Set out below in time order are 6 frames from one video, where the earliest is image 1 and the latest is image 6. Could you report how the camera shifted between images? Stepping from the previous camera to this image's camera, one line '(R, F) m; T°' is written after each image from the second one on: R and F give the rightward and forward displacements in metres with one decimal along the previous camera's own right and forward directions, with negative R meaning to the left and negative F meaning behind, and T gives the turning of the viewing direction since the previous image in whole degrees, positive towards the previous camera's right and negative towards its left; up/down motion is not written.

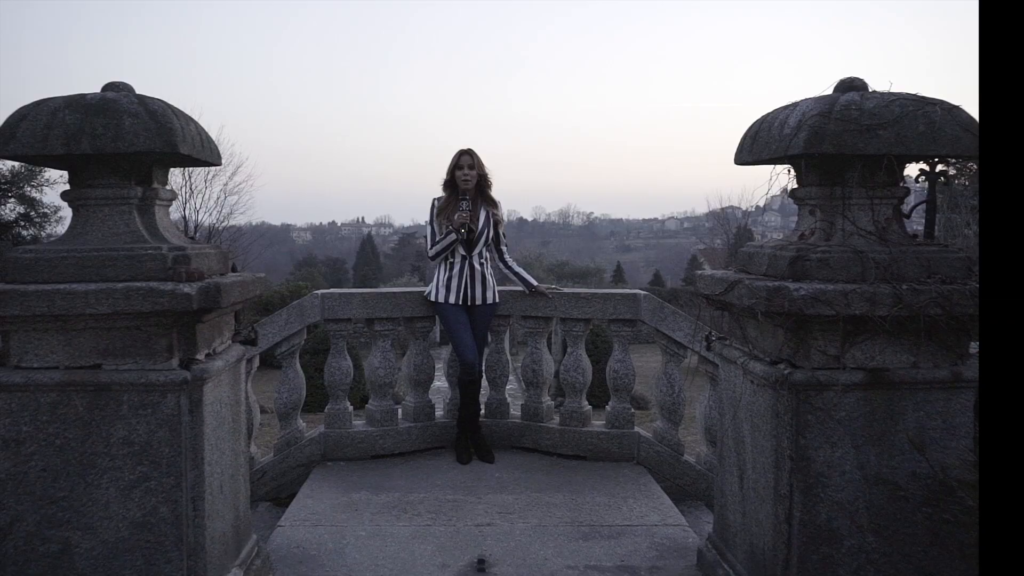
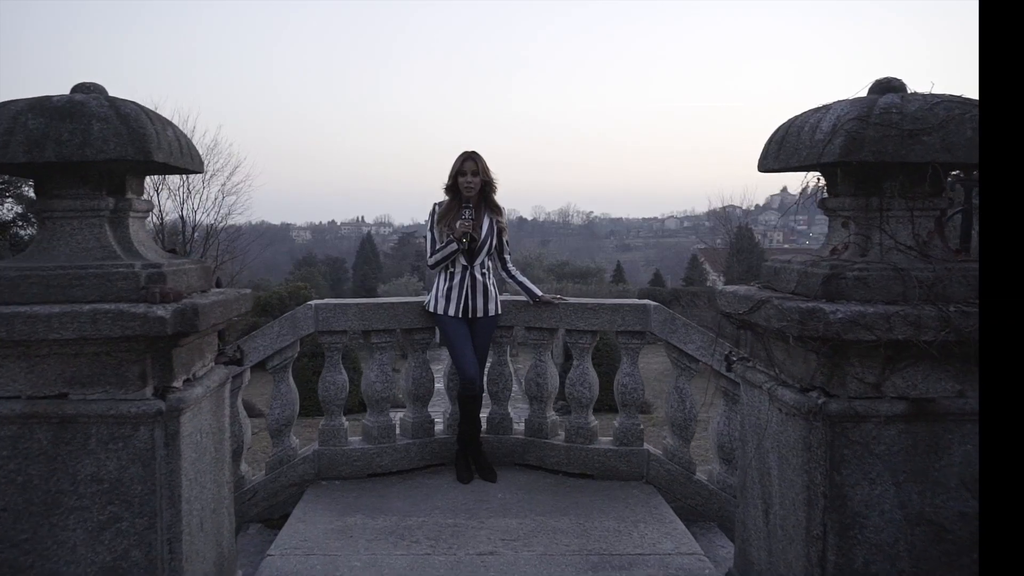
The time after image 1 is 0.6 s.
(0.0, +0.2) m; 0°
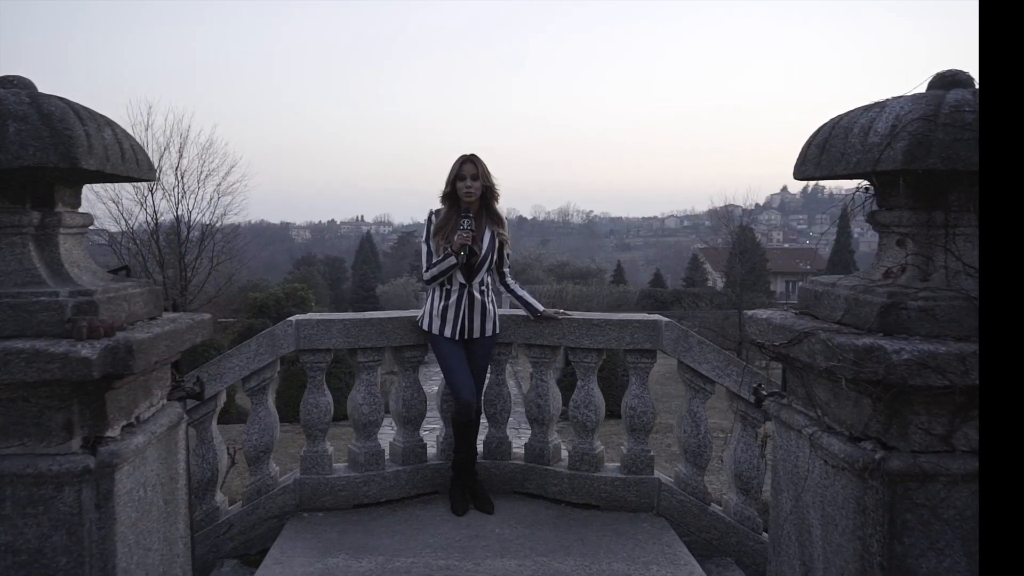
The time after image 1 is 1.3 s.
(0.0, +0.3) m; 0°
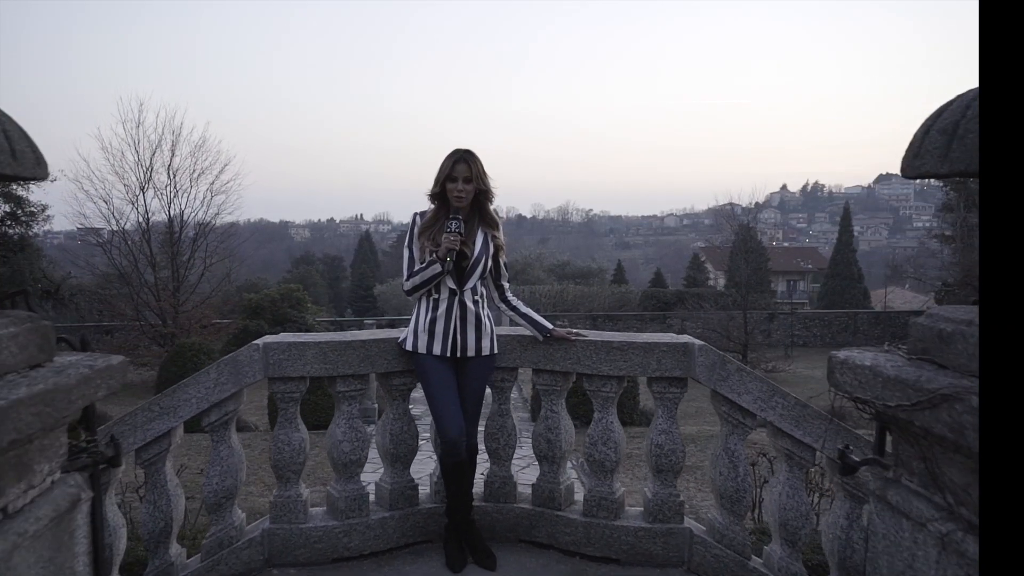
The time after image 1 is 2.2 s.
(0.0, +0.6) m; 0°
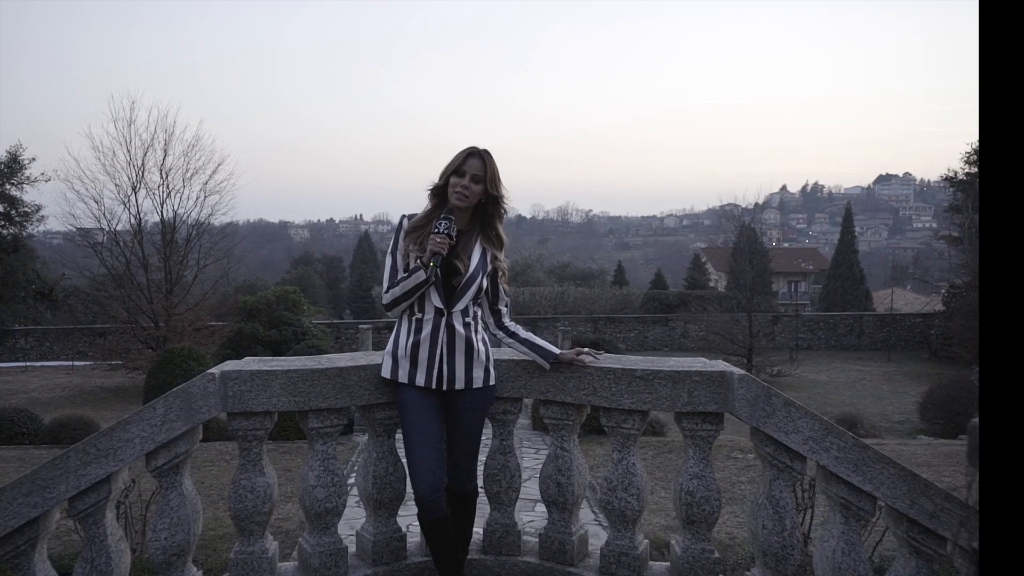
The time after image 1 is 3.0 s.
(0.0, +0.5) m; 0°
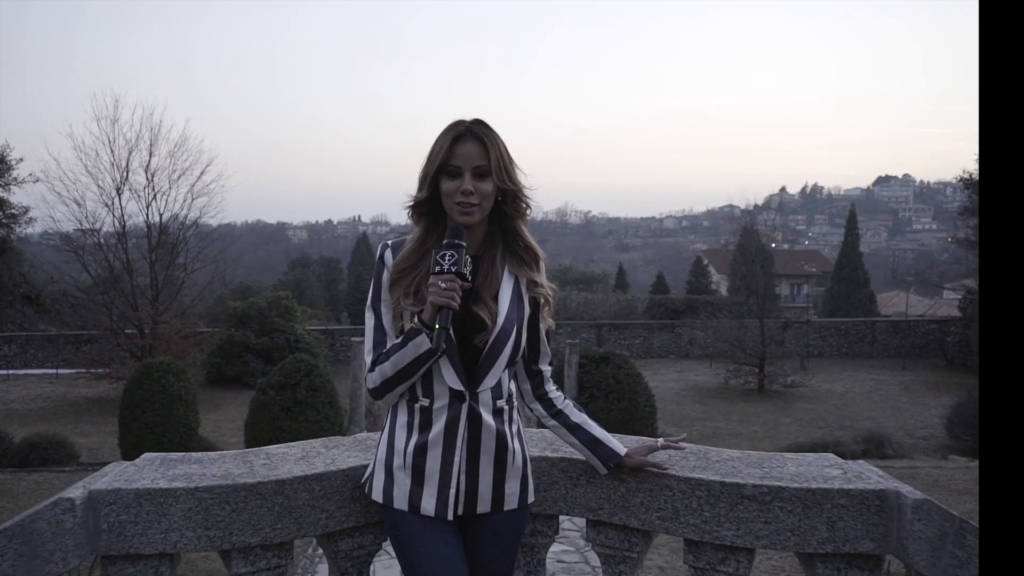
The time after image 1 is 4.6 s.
(-0.1, +1.0) m; 0°
